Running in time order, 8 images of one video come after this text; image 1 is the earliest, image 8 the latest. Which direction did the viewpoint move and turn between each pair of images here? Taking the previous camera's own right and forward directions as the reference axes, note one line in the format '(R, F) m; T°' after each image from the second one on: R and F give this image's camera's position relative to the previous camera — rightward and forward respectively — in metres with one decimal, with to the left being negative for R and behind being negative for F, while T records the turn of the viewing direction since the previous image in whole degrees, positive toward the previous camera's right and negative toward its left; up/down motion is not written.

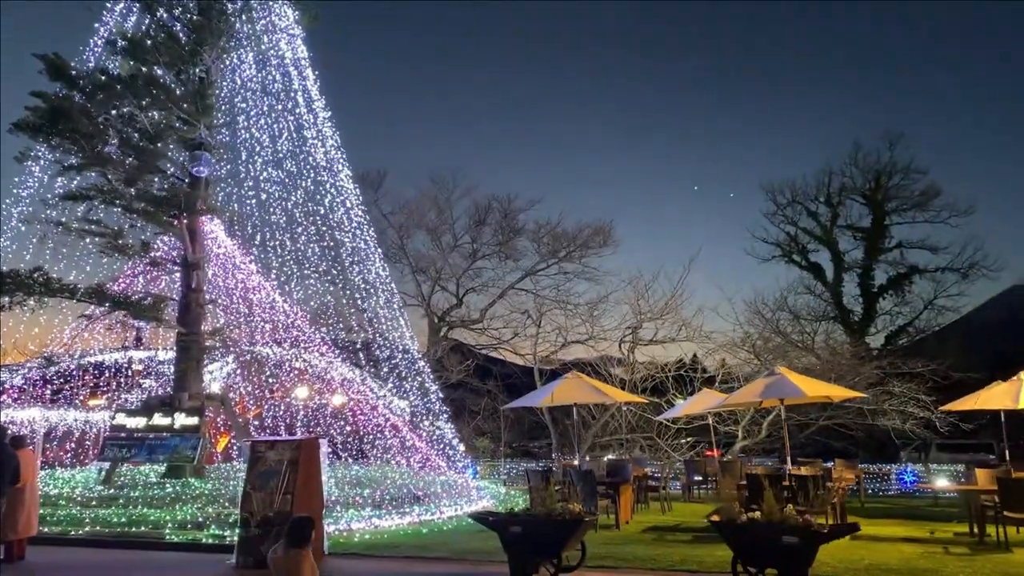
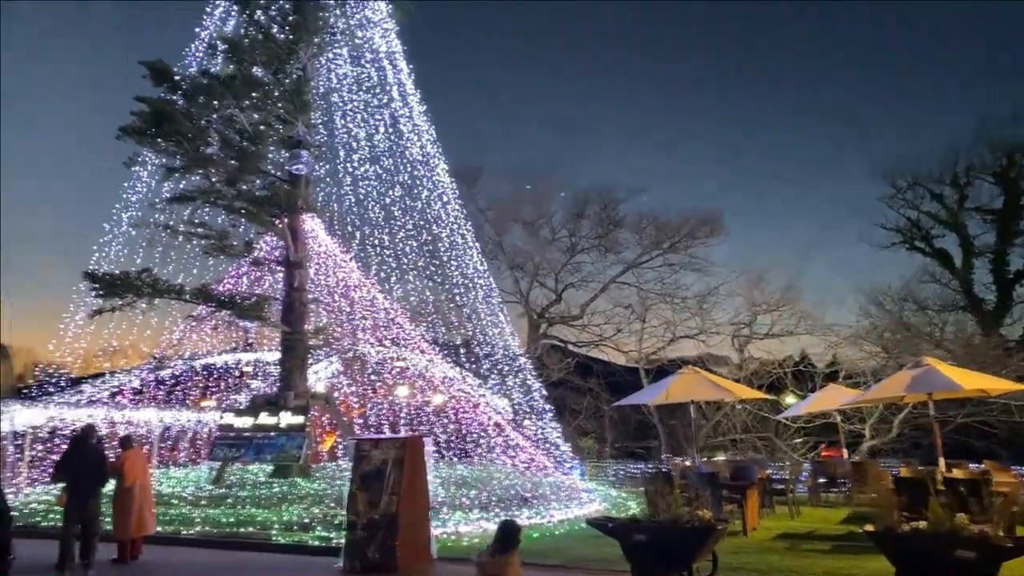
(-0.2, +0.8) m; -7°
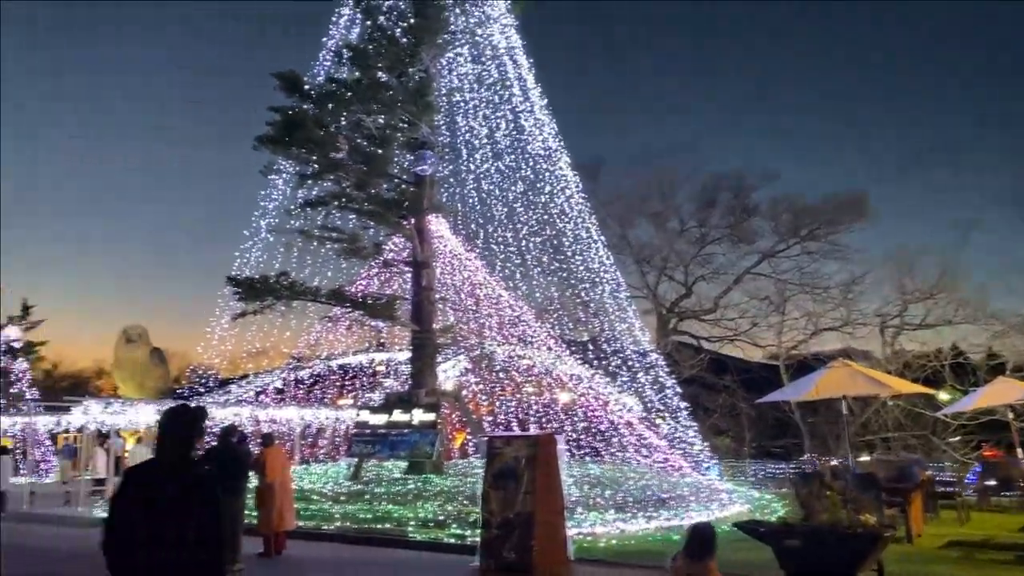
(-0.1, +0.3) m; -9°
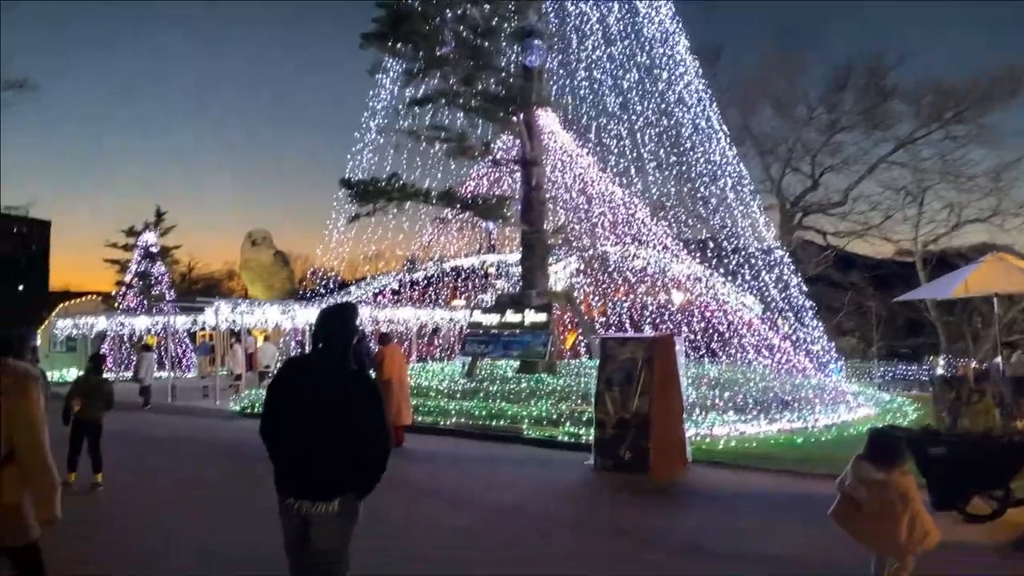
(-0.1, +0.4) m; -8°
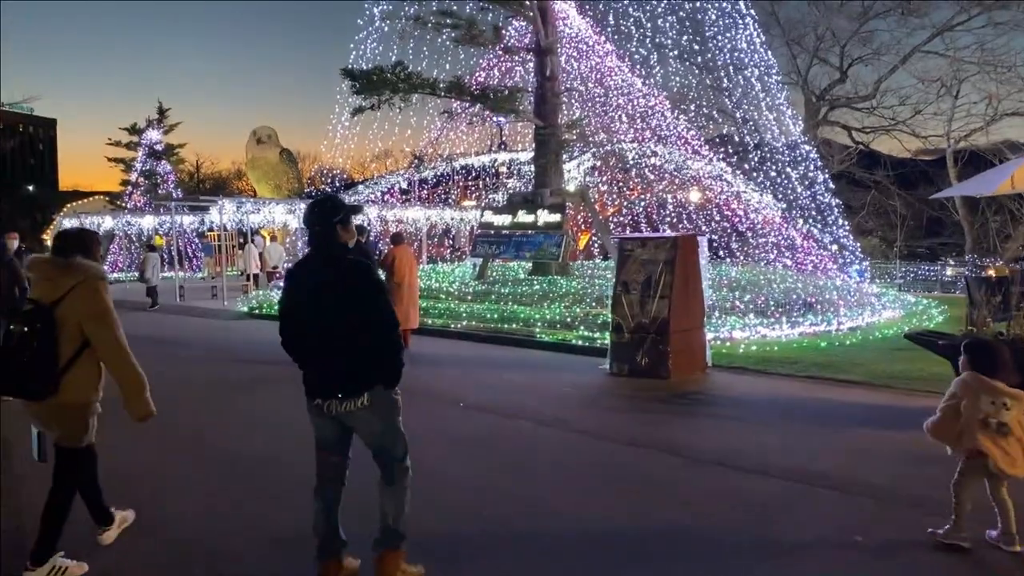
(0.0, +0.5) m; -1°
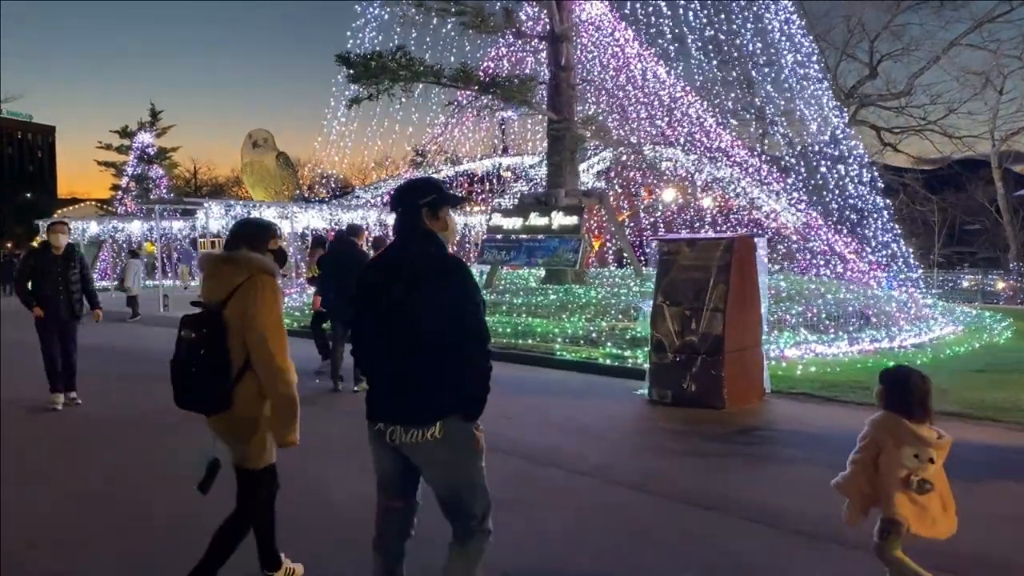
(-0.2, +1.5) m; 0°
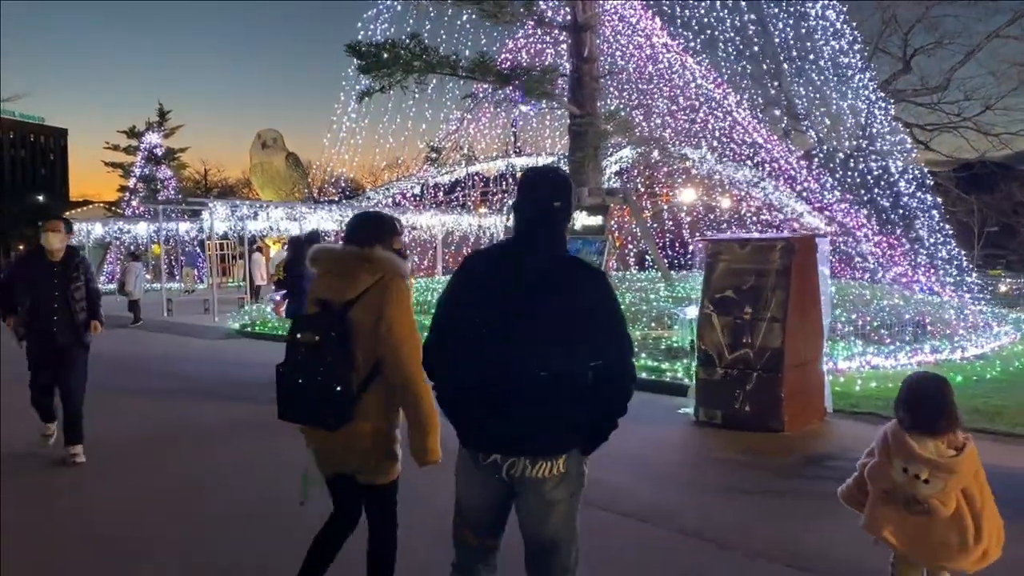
(-0.2, +0.9) m; -1°
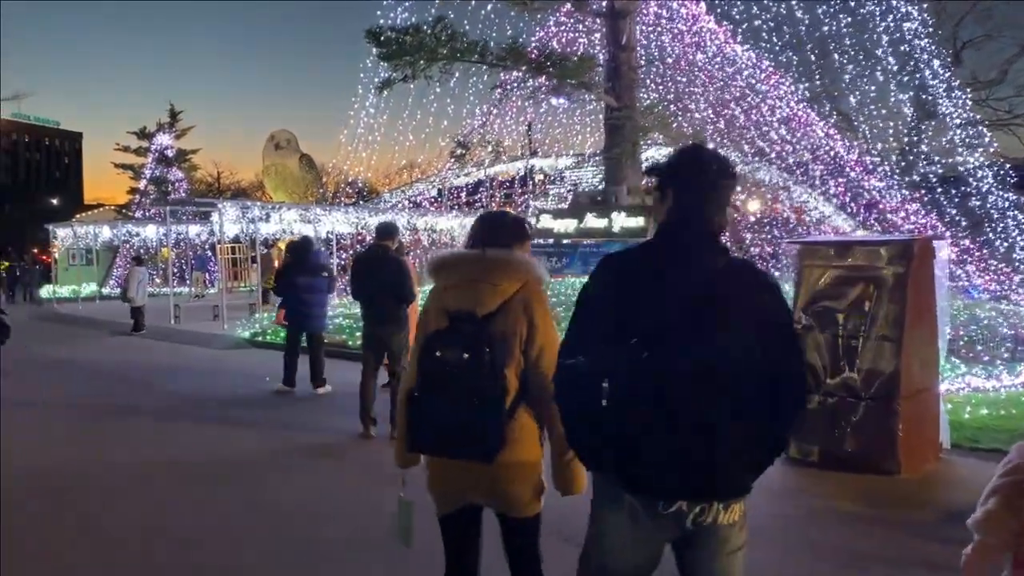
(-0.3, +1.1) m; -1°
